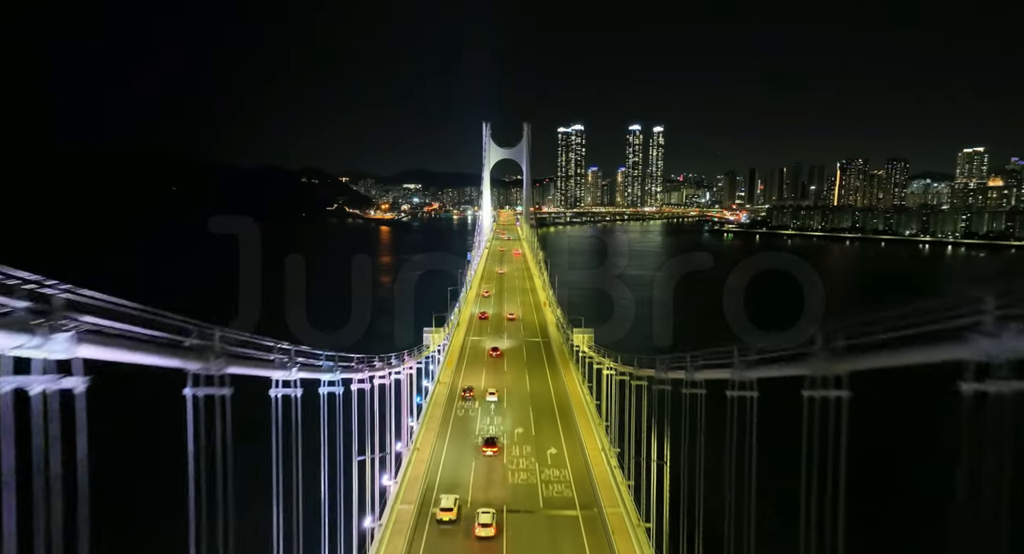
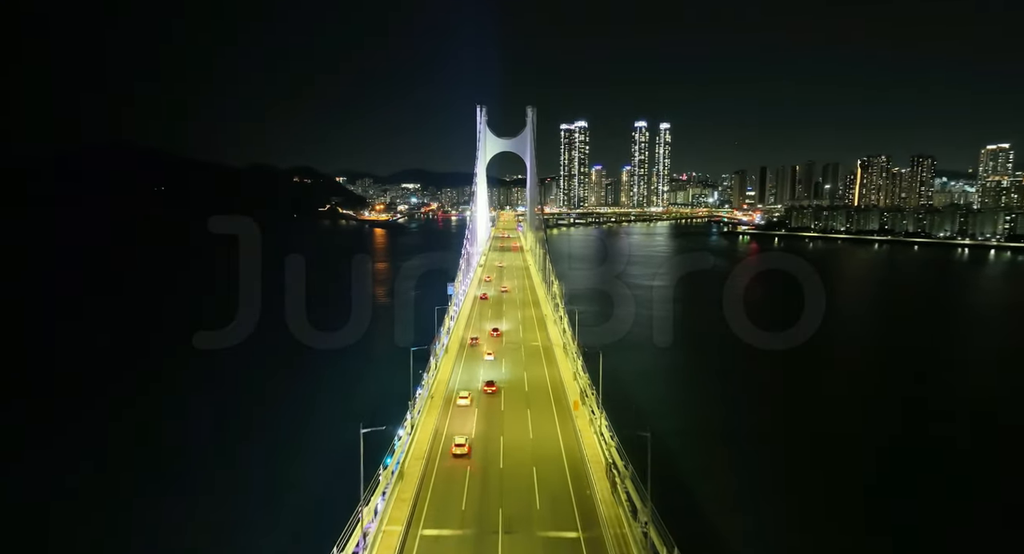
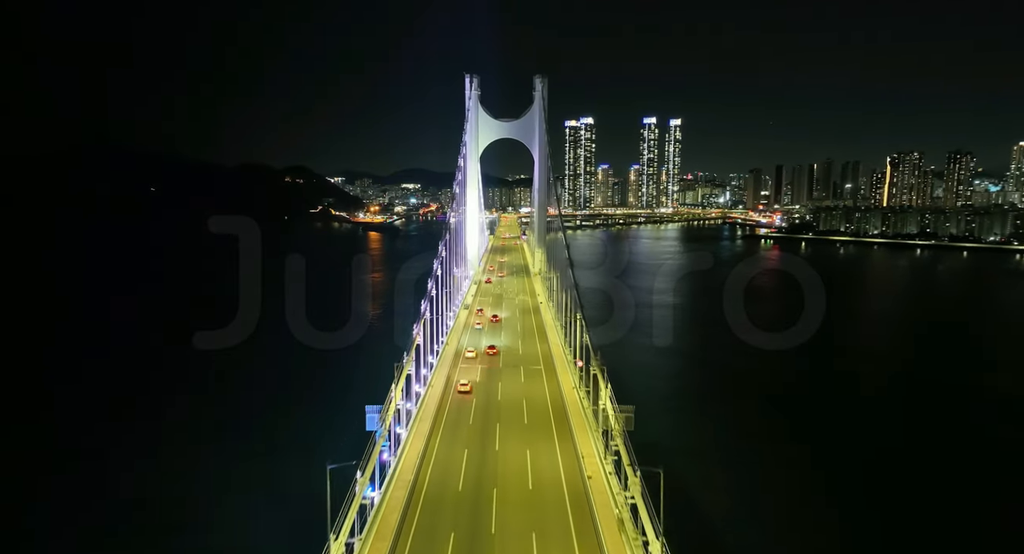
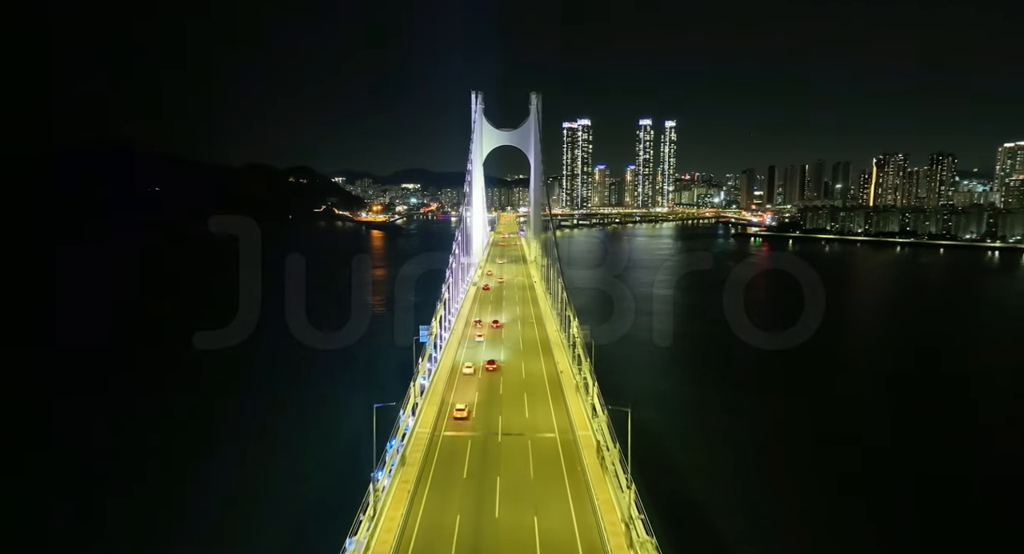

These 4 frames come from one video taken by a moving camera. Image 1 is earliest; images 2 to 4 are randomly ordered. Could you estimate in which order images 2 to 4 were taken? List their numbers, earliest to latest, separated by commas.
2, 4, 3
